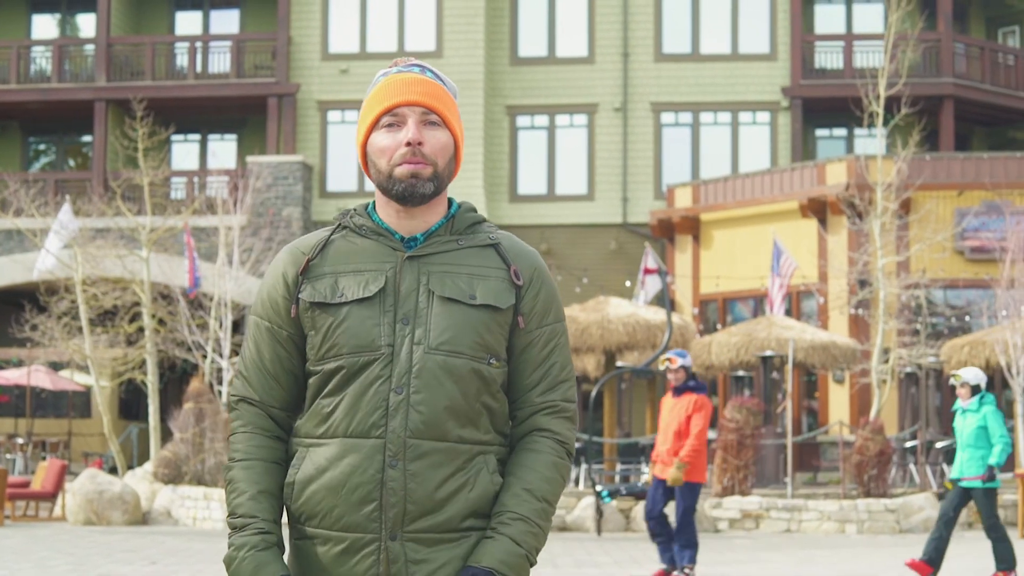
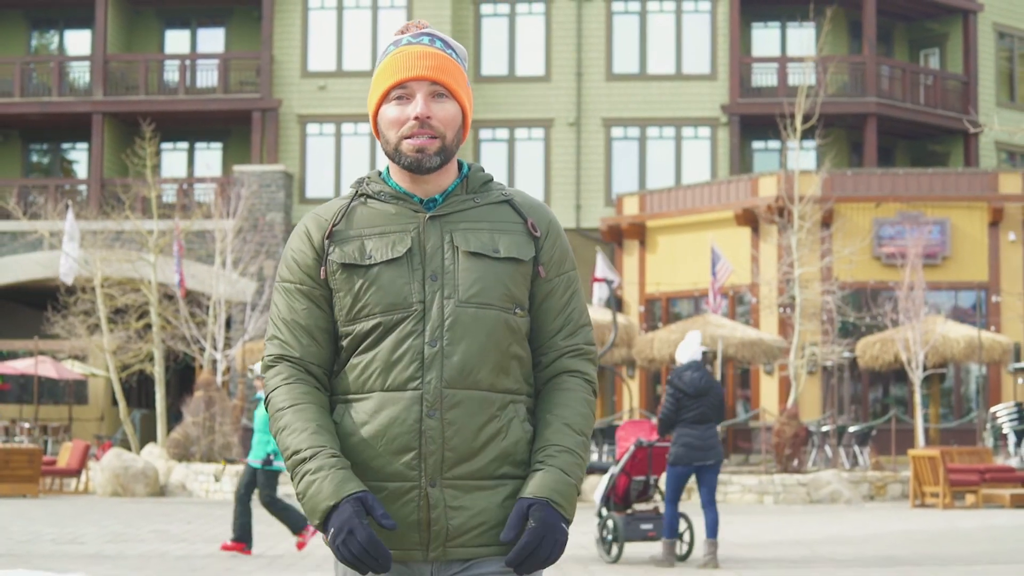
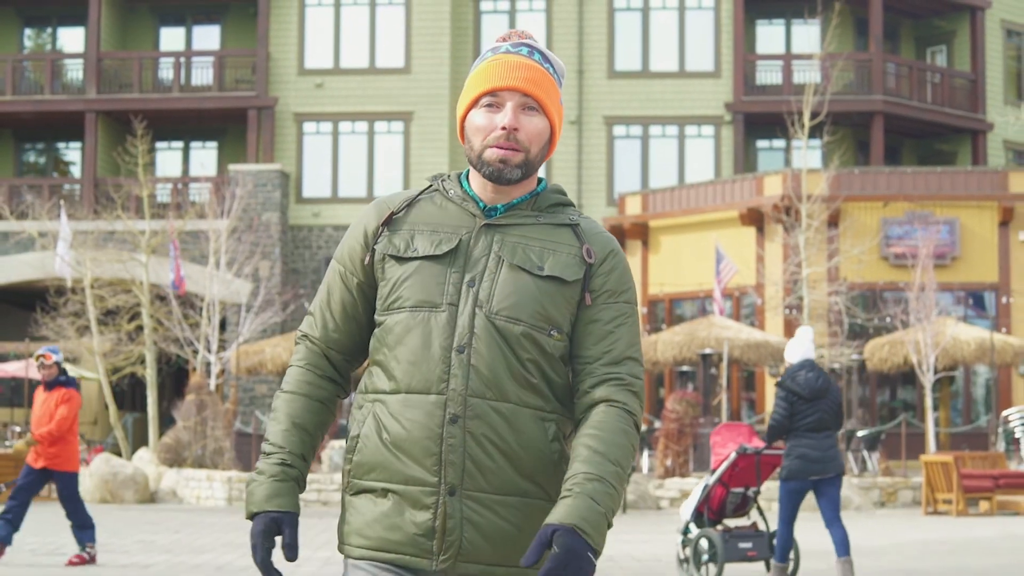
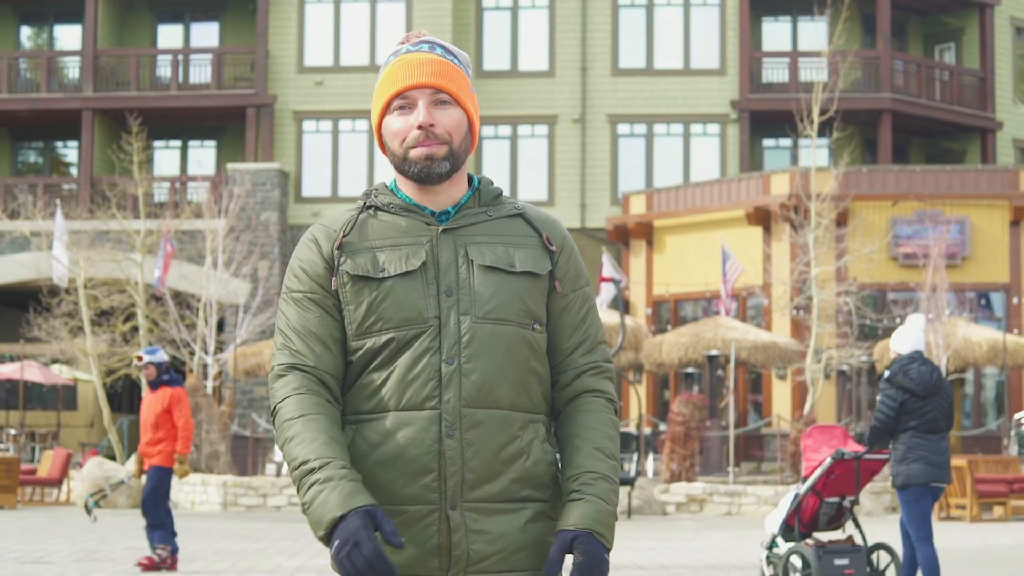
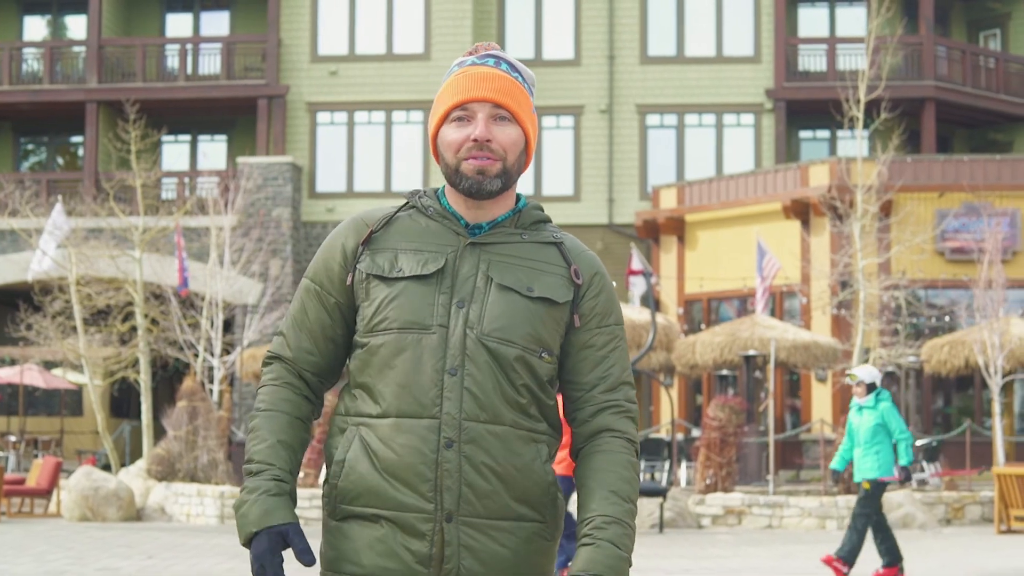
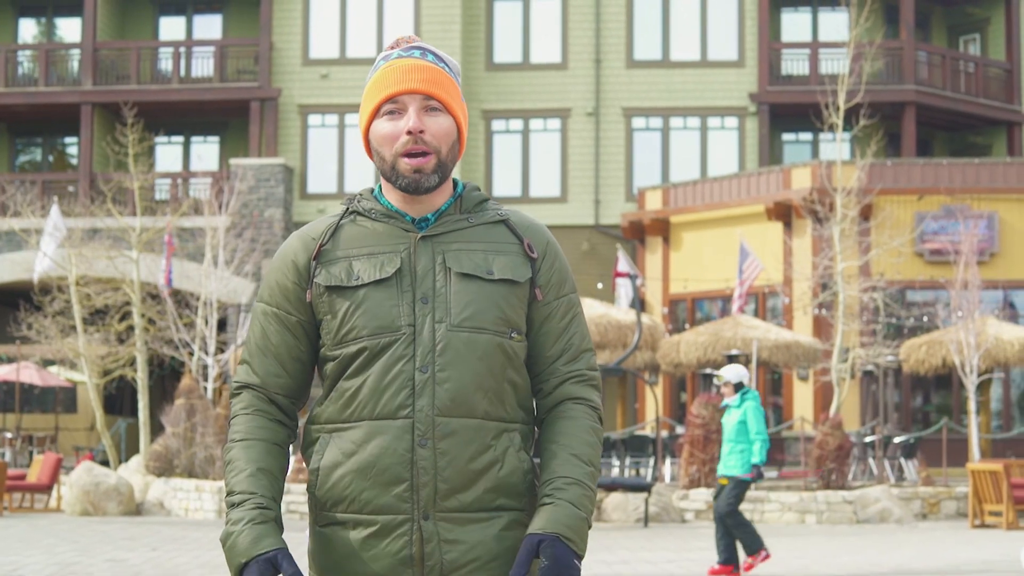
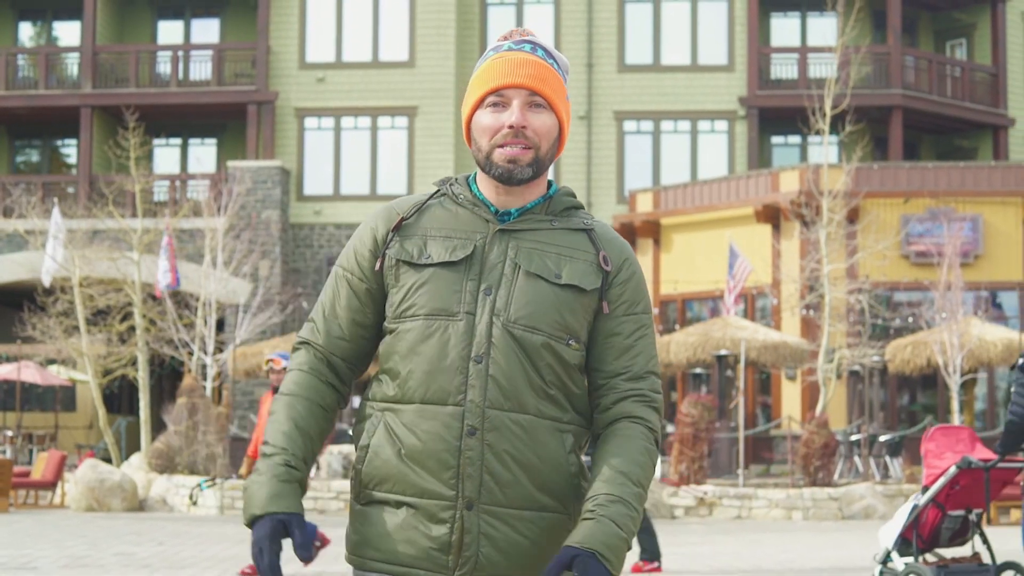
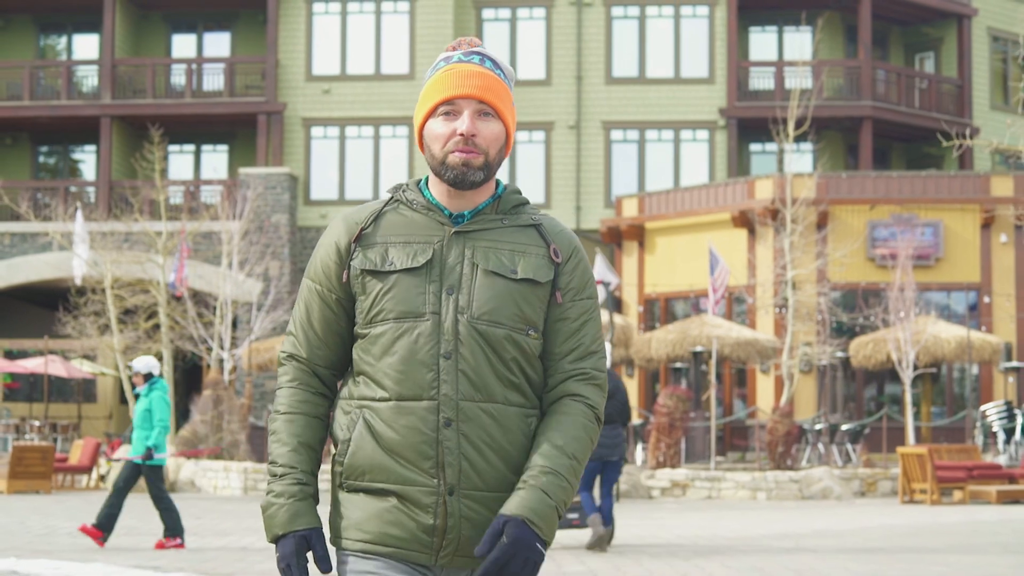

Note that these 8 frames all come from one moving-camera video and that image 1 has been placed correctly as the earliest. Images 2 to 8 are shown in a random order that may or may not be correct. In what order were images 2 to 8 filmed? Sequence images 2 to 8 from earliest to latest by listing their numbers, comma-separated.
5, 6, 7, 4, 3, 2, 8
